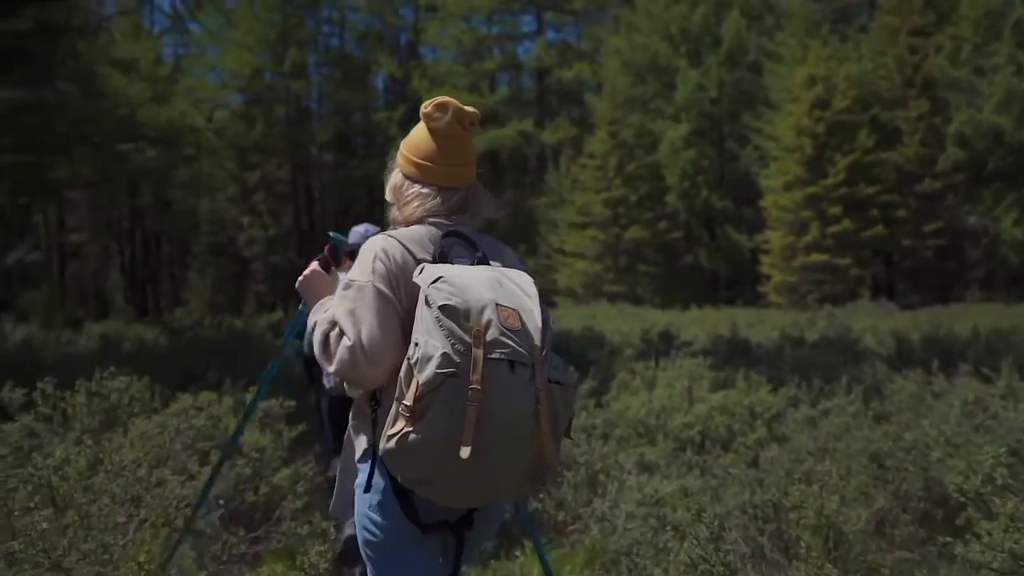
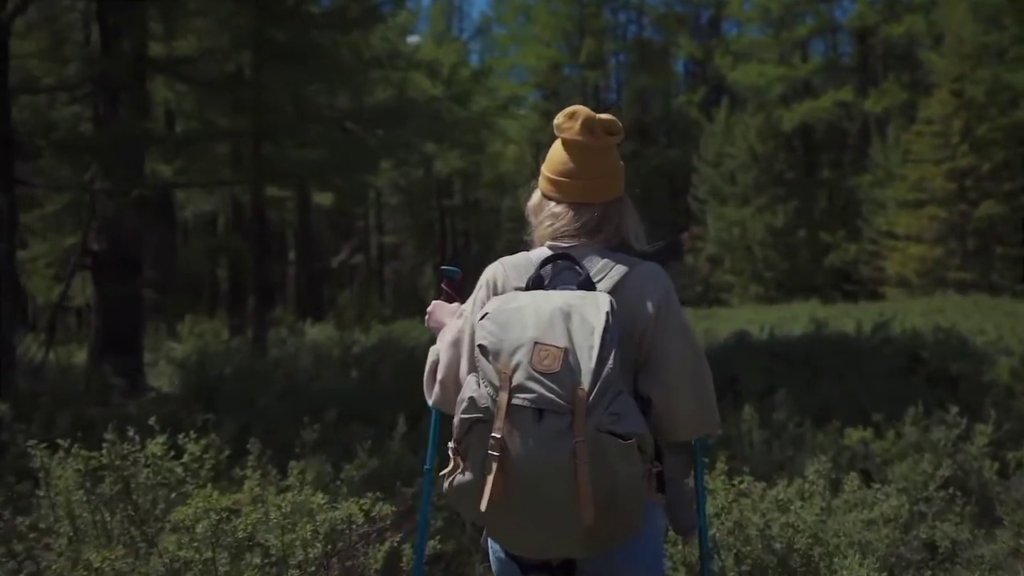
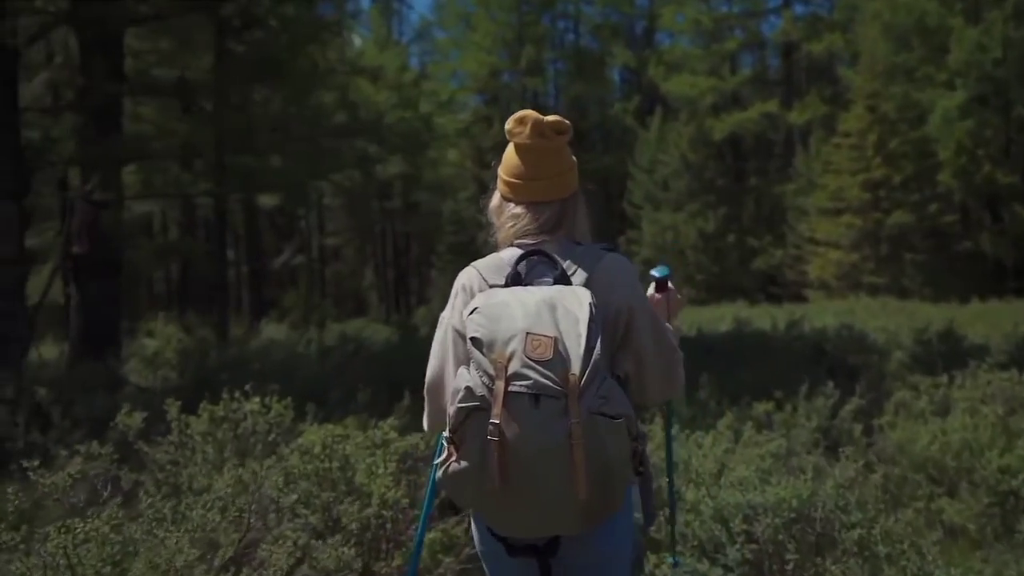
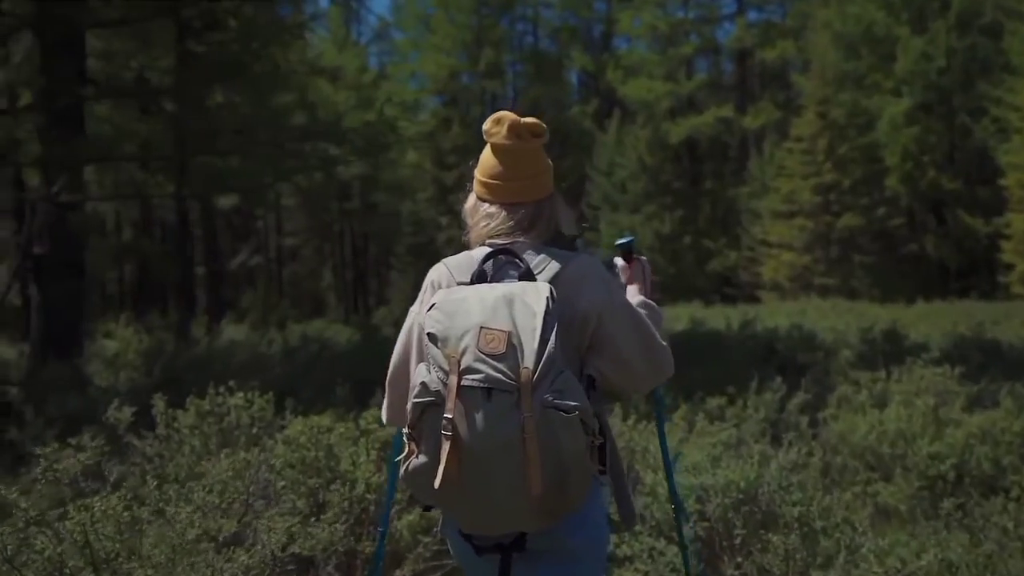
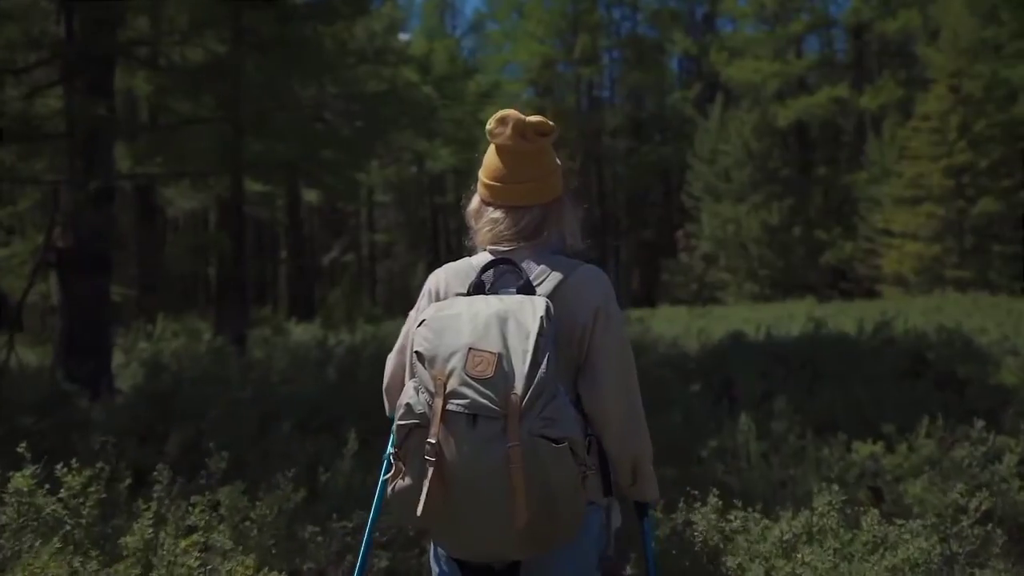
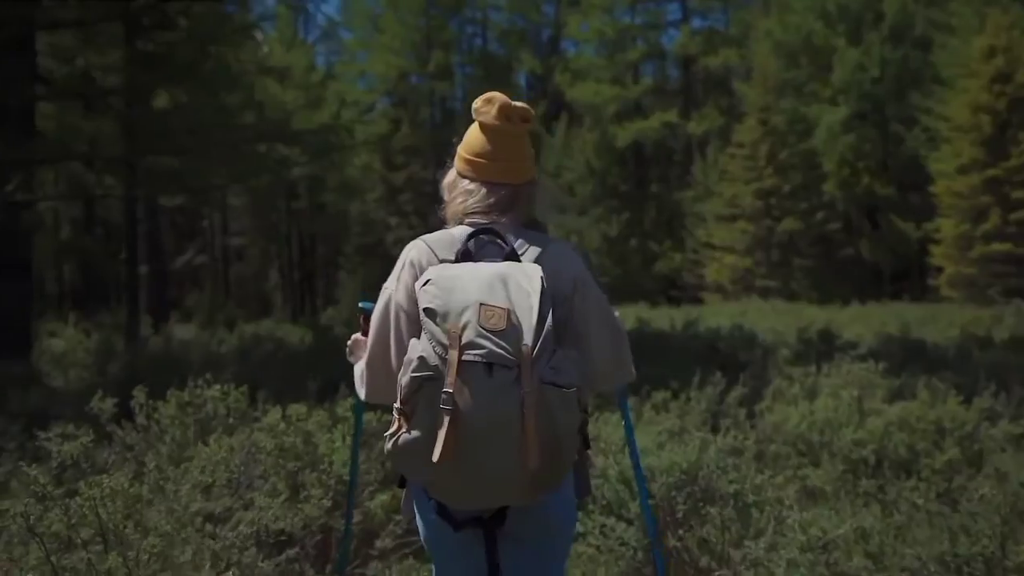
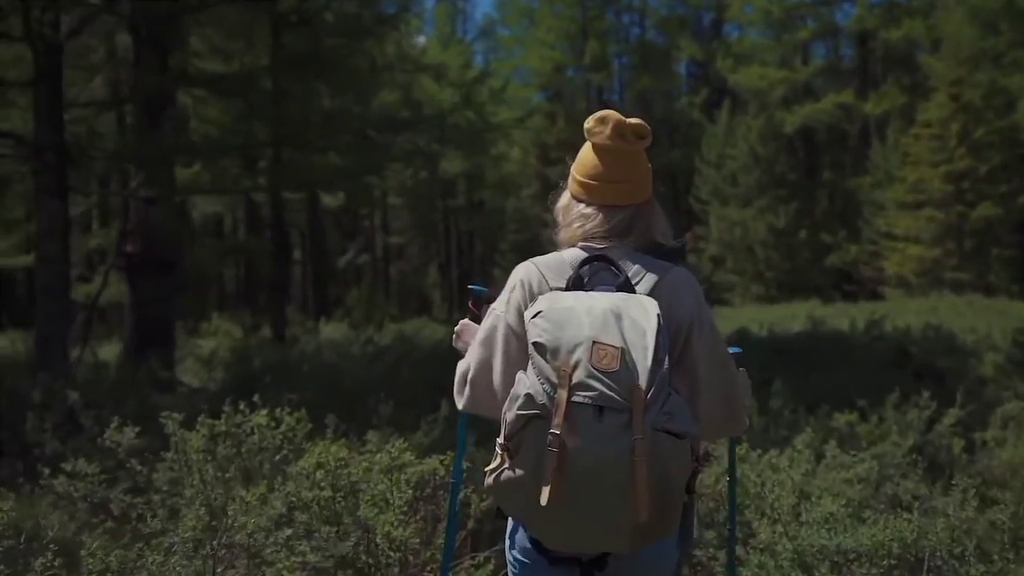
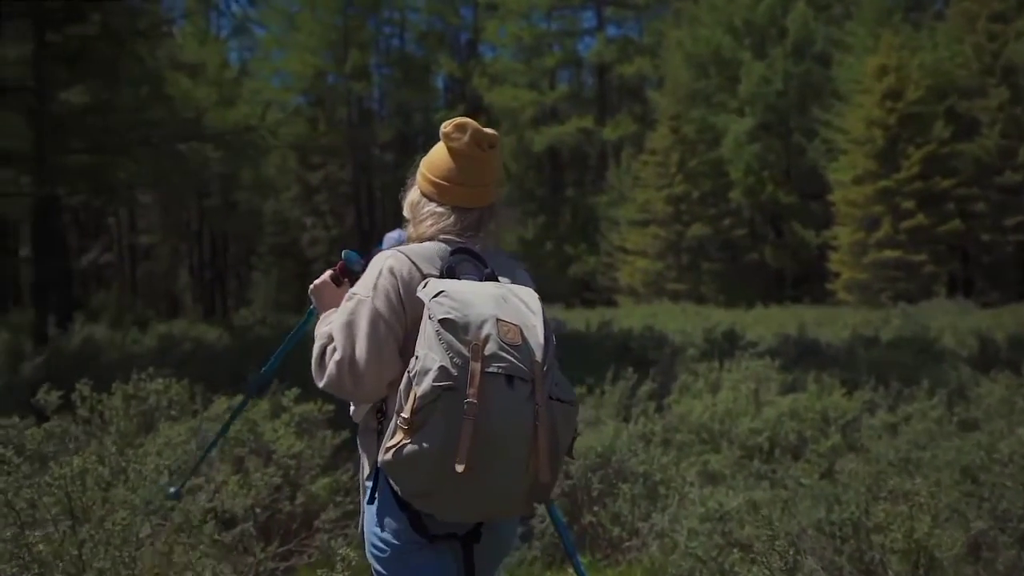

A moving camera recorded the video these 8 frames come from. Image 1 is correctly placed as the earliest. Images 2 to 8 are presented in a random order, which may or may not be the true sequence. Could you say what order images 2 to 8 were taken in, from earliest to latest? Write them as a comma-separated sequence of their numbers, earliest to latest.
8, 6, 4, 3, 7, 2, 5
